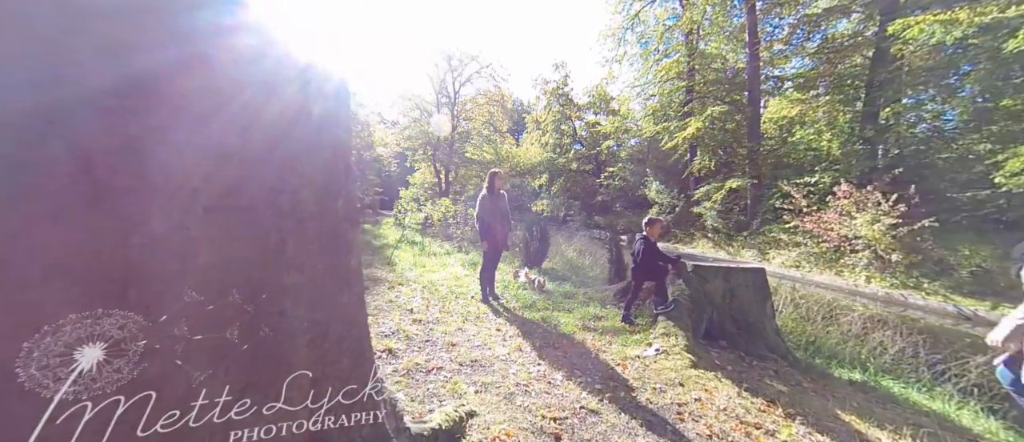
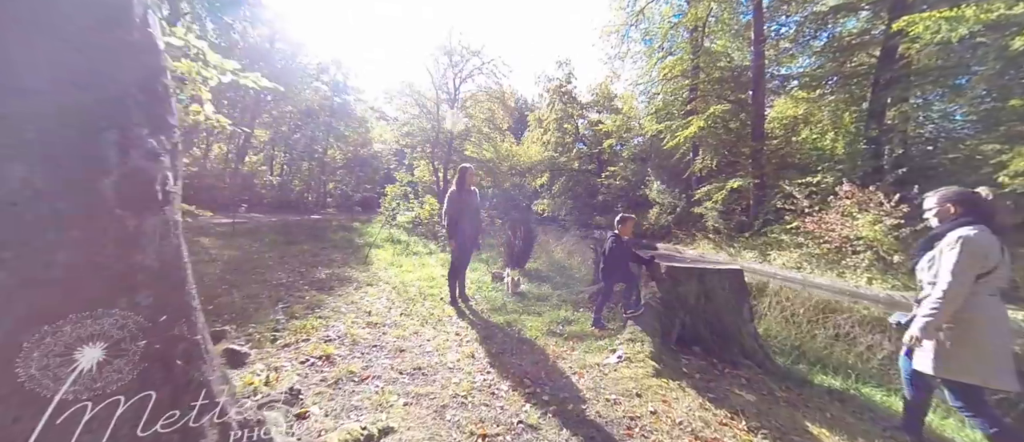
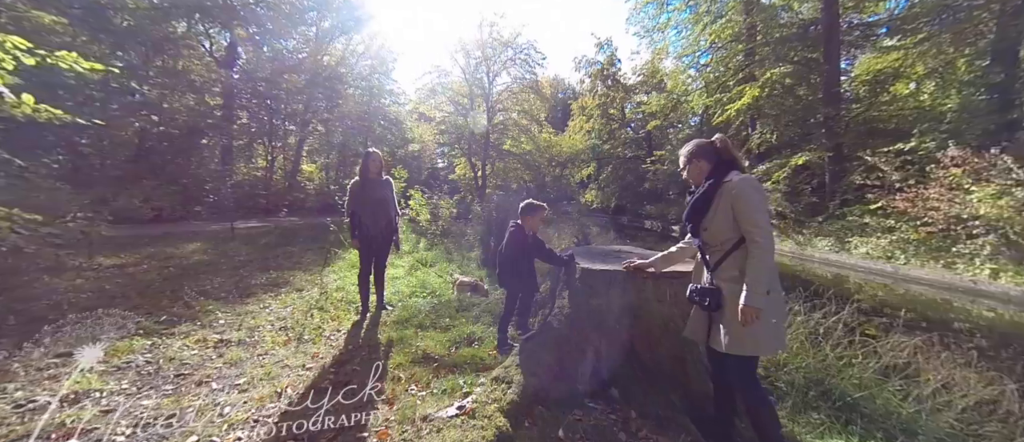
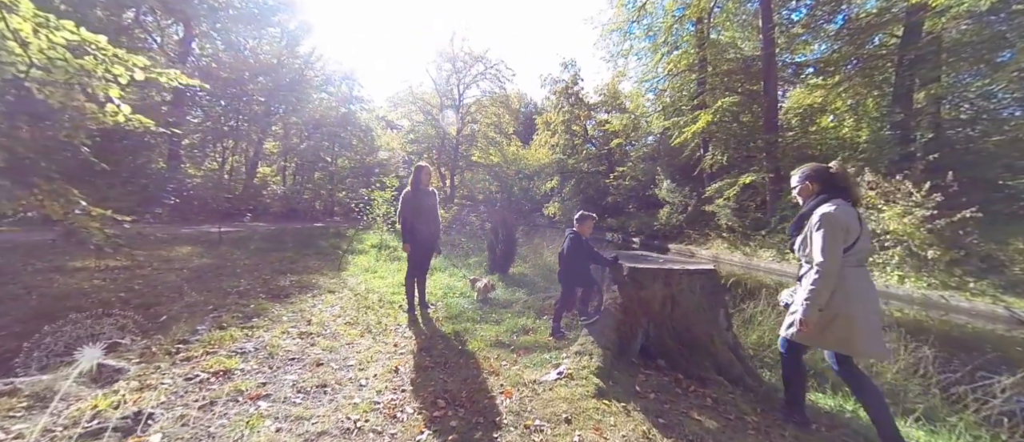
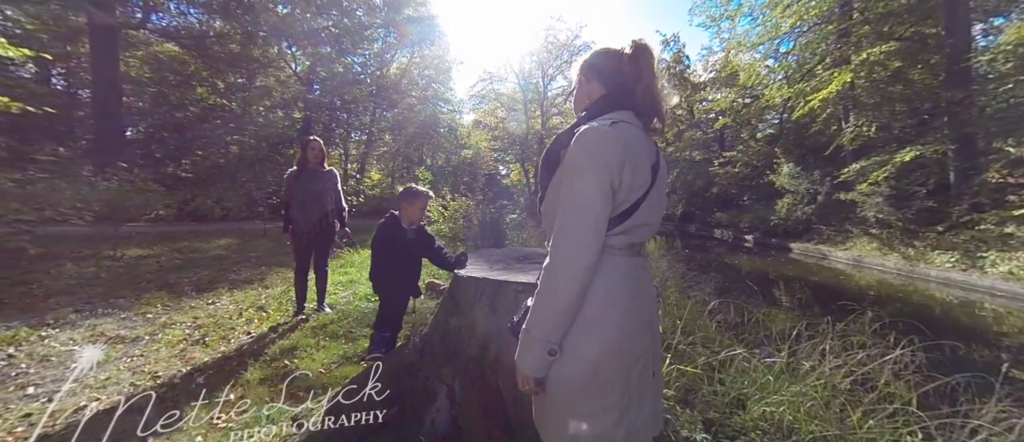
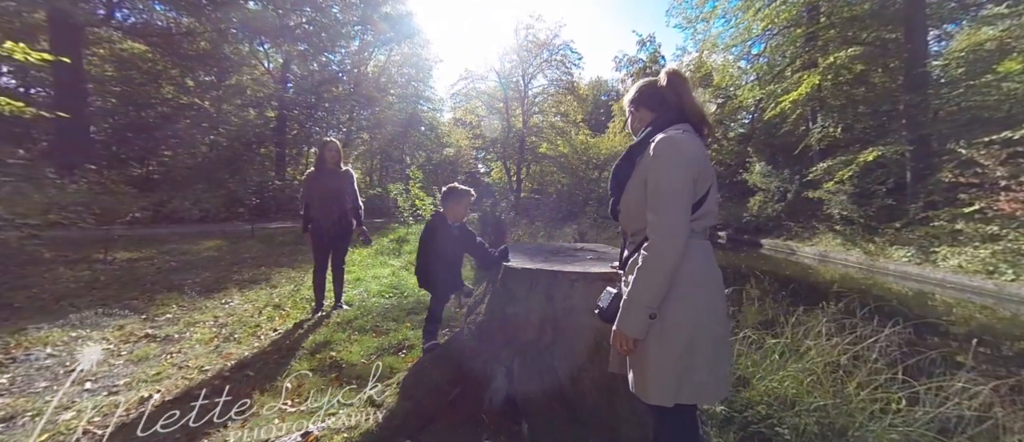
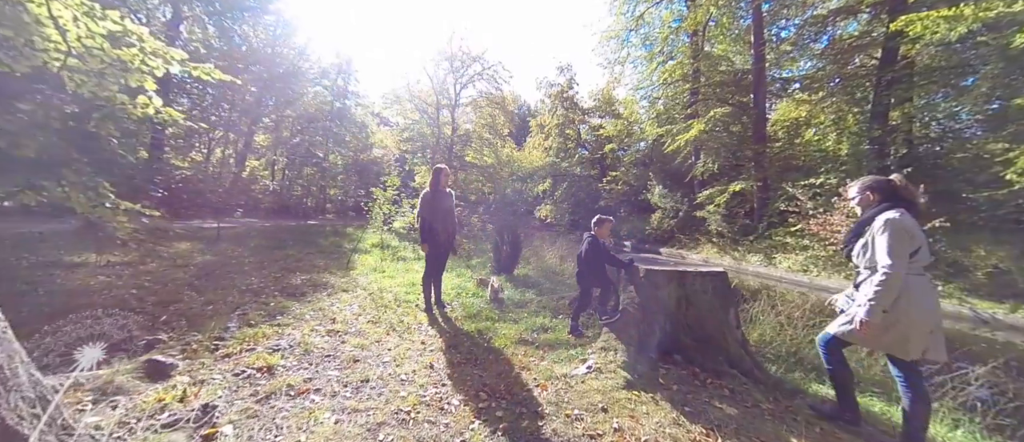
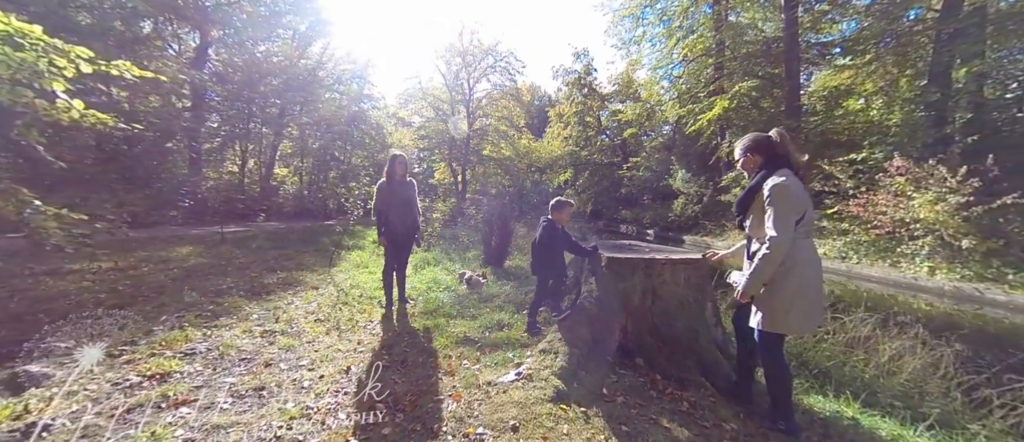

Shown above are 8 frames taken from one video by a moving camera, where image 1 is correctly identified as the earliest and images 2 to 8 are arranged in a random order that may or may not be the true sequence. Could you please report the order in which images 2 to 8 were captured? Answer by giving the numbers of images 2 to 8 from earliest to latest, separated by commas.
2, 7, 4, 8, 3, 6, 5
